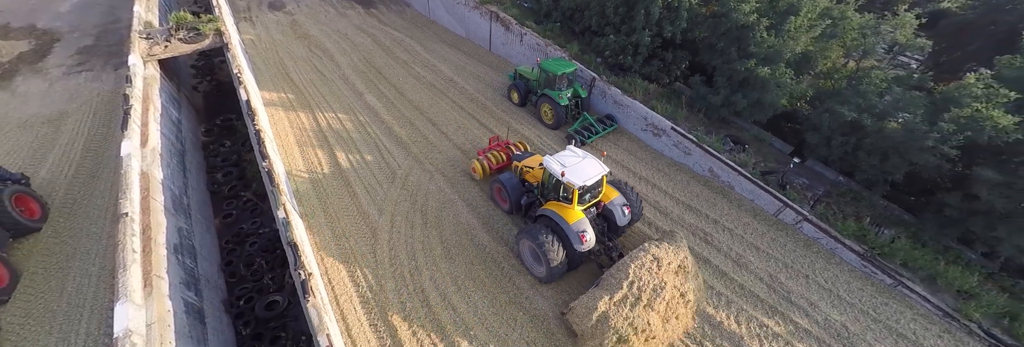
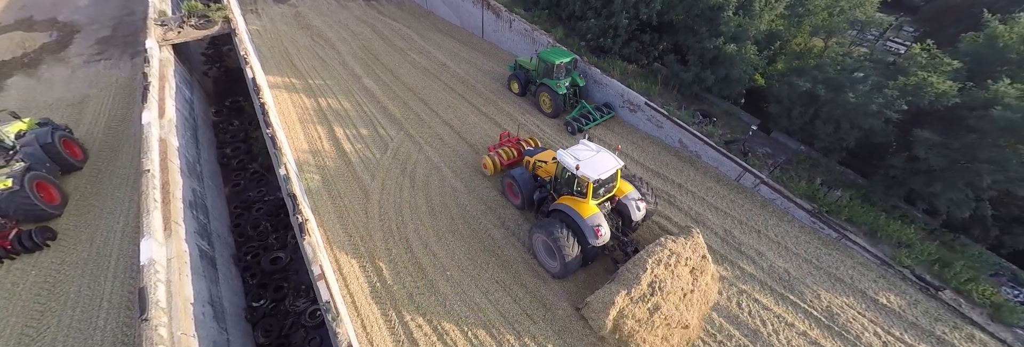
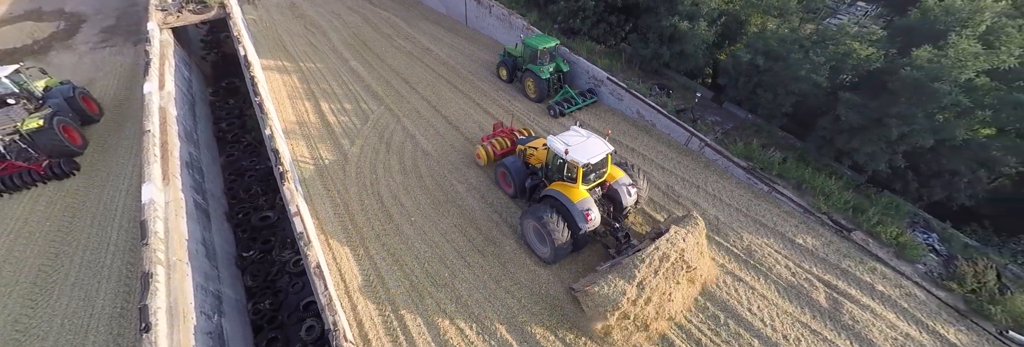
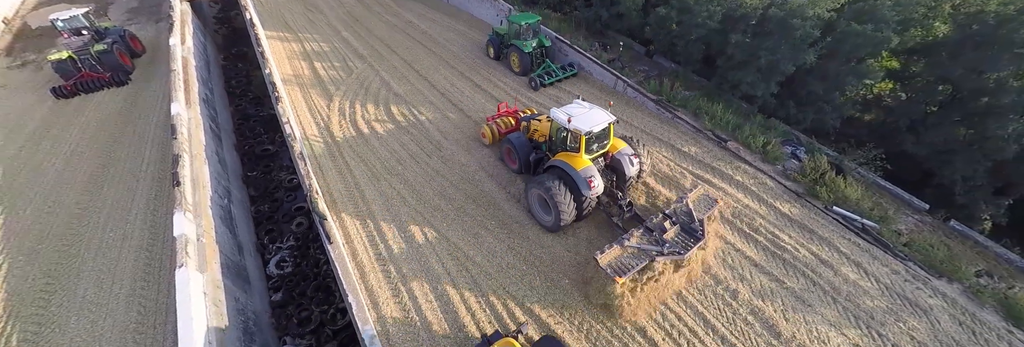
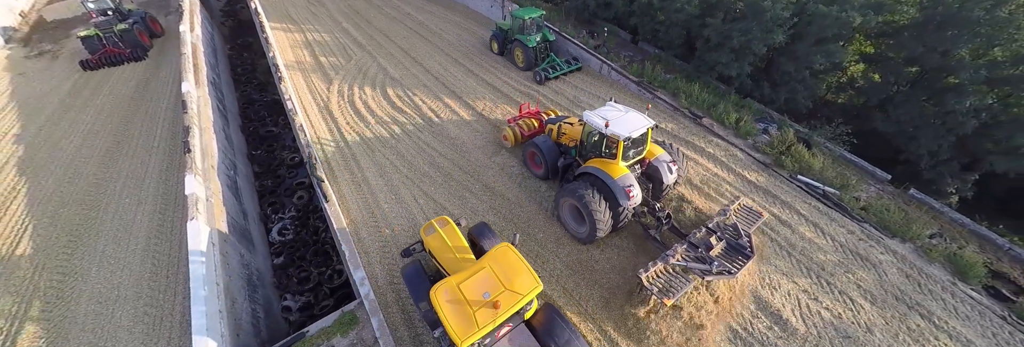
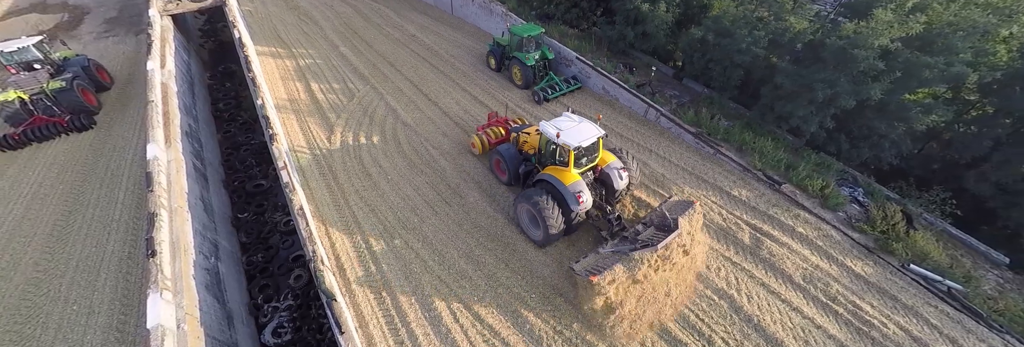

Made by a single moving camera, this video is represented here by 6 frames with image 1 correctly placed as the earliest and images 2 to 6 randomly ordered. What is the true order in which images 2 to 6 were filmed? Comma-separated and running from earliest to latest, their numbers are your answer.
2, 3, 6, 4, 5
